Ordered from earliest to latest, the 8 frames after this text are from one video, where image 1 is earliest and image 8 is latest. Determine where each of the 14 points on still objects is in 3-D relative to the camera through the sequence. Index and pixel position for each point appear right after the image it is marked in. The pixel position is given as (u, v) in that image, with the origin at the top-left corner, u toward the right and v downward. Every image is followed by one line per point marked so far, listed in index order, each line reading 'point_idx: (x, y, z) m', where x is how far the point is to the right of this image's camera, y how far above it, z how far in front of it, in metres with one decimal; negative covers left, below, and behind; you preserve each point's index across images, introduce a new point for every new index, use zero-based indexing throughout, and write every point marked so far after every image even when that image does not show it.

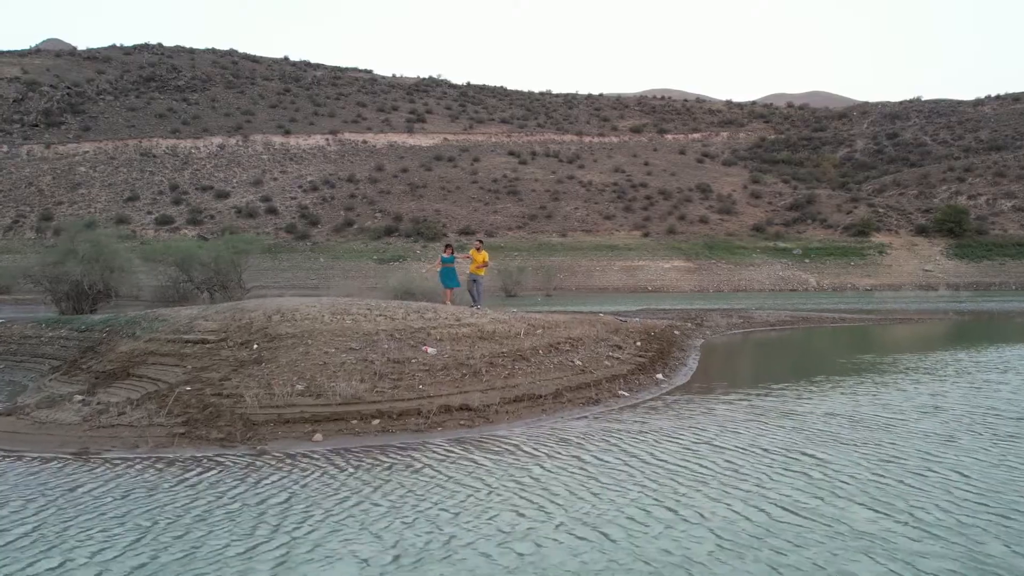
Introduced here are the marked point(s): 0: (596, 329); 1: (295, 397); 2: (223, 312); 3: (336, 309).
0: (+1.1, -0.6, +14.5) m
1: (-1.7, -0.9, +7.9) m
2: (-3.1, -0.3, +11.0) m
3: (-1.8, -0.2, +10.6) m
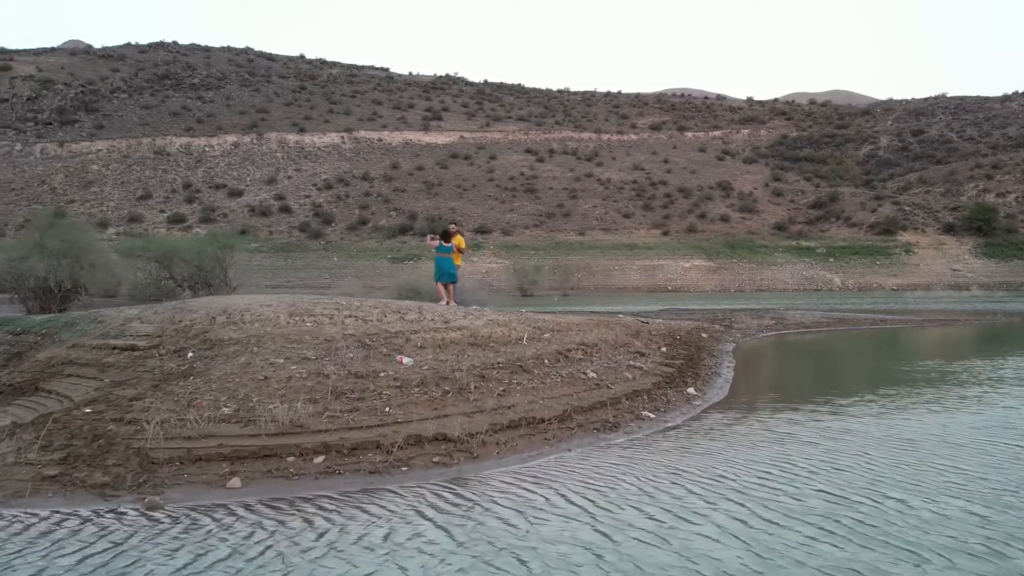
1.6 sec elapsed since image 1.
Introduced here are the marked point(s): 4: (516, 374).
0: (+1.2, -0.5, +12.5) m
1: (-1.7, -0.8, +6.0) m
2: (-3.1, -0.2, +9.1) m
3: (-1.8, -0.2, +8.7) m
4: (0.0, -0.7, +8.0) m
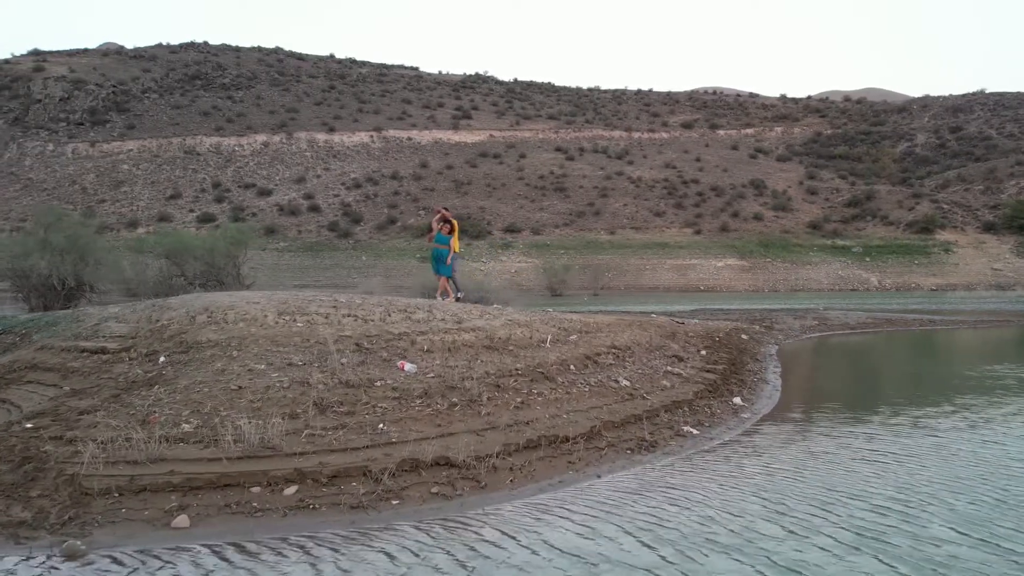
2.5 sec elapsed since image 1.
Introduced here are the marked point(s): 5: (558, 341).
0: (+1.5, -0.5, +11.4) m
1: (-1.7, -0.8, +4.9) m
2: (-2.9, -0.2, +8.1) m
3: (-1.7, -0.1, +7.7) m
4: (+0.2, -0.6, +6.9) m
5: (+0.4, -0.4, +8.4) m
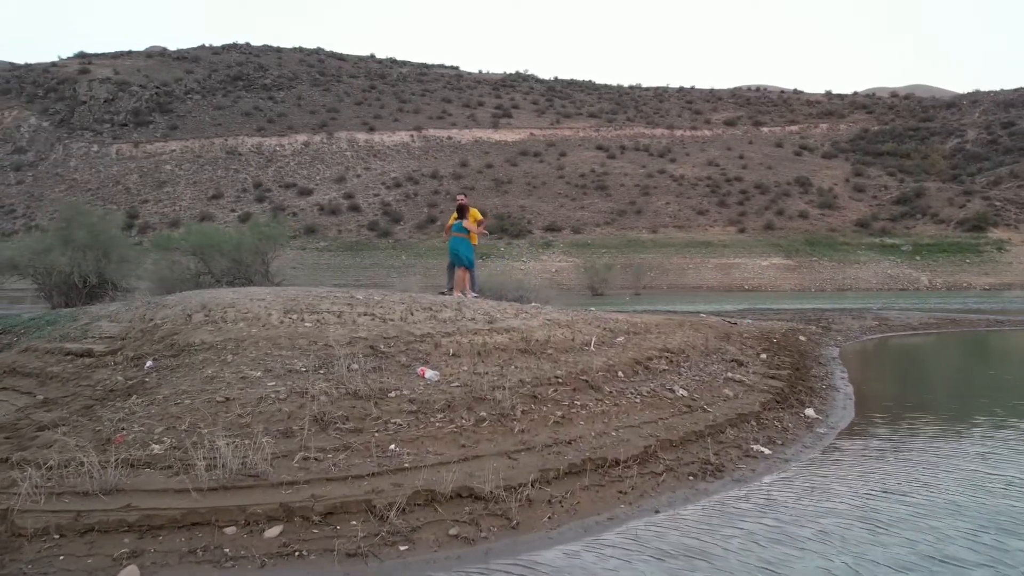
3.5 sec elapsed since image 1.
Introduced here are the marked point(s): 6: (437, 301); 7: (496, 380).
0: (+1.9, -0.5, +10.4) m
1: (-1.5, -0.7, +4.0) m
2: (-2.6, -0.2, +7.2) m
3: (-1.4, -0.1, +6.7) m
4: (+0.4, -0.6, +5.9) m
5: (+0.7, -0.4, +7.4) m
6: (-0.5, -0.1, +7.5) m
7: (-0.1, -0.5, +5.7) m
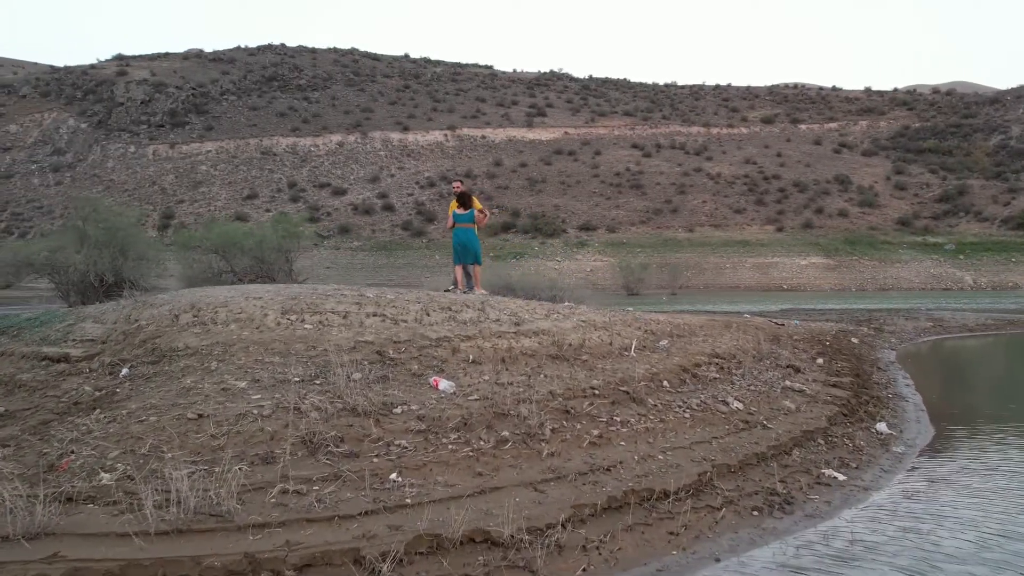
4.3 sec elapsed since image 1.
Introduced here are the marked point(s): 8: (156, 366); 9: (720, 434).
0: (+2.2, -0.5, +9.5) m
1: (-1.4, -0.7, +3.3) m
2: (-2.4, -0.1, +6.5) m
3: (-1.3, -0.1, +6.0) m
4: (+0.5, -0.6, +5.0) m
5: (+0.8, -0.4, +6.5) m
6: (-0.3, -0.1, +6.7) m
7: (0.0, -0.5, +4.9) m
8: (-1.8, -0.4, +5.2) m
9: (+1.0, -0.7, +5.0) m
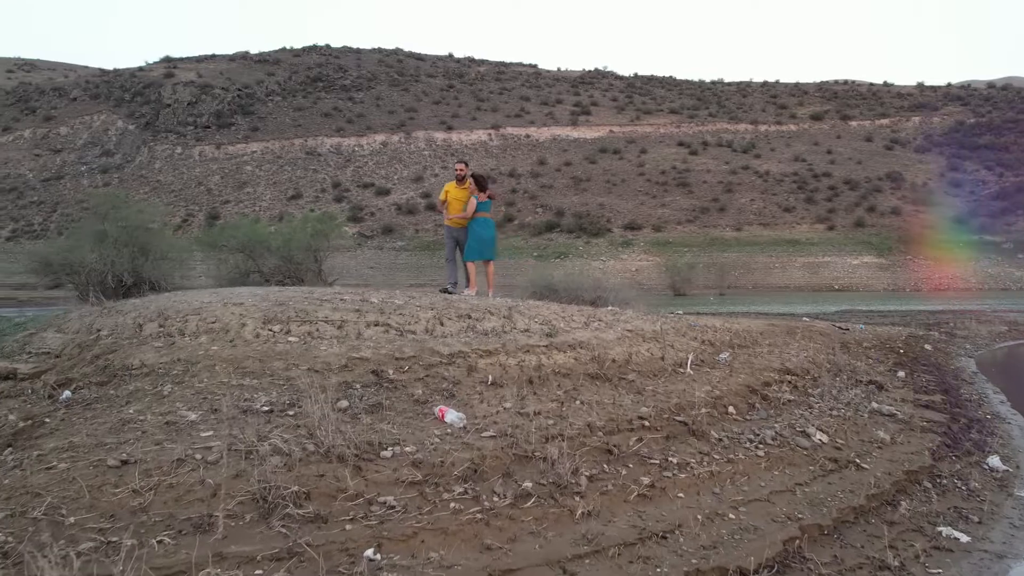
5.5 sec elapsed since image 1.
0: (+2.5, -0.5, +8.3) m
1: (-1.4, -0.8, +2.3) m
2: (-2.3, -0.2, +5.6) m
3: (-1.1, -0.1, +5.0) m
4: (+0.6, -0.6, +4.0) m
5: (+1.0, -0.4, +5.5) m
6: (-0.2, -0.1, +5.7) m
7: (+0.1, -0.5, +3.9) m
8: (-1.7, -0.4, +4.2) m
9: (+1.1, -0.7, +3.9) m
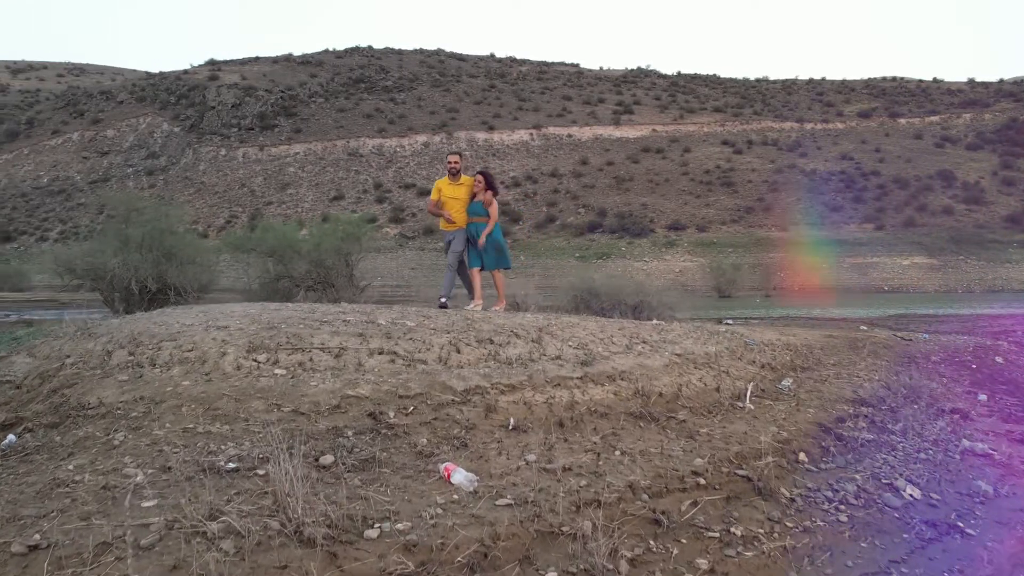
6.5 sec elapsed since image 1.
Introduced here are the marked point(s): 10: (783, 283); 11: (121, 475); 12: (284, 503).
0: (+2.7, -0.6, +7.5) m
1: (-1.4, -0.8, +1.6) m
2: (-2.1, -0.2, +4.9) m
3: (-1.0, -0.2, +4.3) m
4: (+0.7, -0.7, +3.2) m
5: (+1.2, -0.5, +4.7) m
6: (0.0, -0.2, +4.9) m
7: (+0.2, -0.6, +3.1) m
8: (-1.6, -0.5, +3.5) m
9: (+1.2, -0.8, +3.2) m
10: (+5.4, 0.0, +19.9) m
11: (-1.1, -0.5, +3.0) m
12: (-0.6, -0.6, +2.7) m
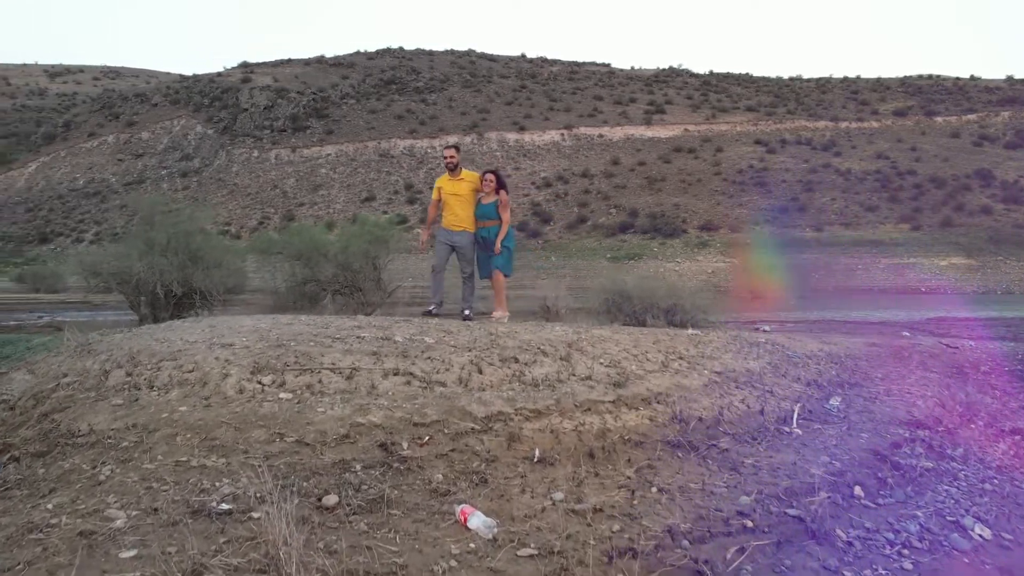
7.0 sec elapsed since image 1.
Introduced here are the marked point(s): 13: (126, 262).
0: (+2.9, -0.6, +7.1) m
1: (-1.4, -0.9, +1.3) m
2: (-2.0, -0.3, +4.7) m
3: (-0.9, -0.2, +4.0) m
4: (+0.8, -0.8, +2.9) m
5: (+1.3, -0.6, +4.3) m
6: (+0.1, -0.2, +4.6) m
7: (+0.3, -0.7, +2.8) m
8: (-1.5, -0.6, +3.3) m
9: (+1.3, -0.9, +2.8) m
10: (+6.0, -0.1, +19.4) m
11: (-1.1, -0.6, +2.7) m
12: (-0.5, -0.6, +2.4) m
13: (-3.7, +0.2, +9.7) m
